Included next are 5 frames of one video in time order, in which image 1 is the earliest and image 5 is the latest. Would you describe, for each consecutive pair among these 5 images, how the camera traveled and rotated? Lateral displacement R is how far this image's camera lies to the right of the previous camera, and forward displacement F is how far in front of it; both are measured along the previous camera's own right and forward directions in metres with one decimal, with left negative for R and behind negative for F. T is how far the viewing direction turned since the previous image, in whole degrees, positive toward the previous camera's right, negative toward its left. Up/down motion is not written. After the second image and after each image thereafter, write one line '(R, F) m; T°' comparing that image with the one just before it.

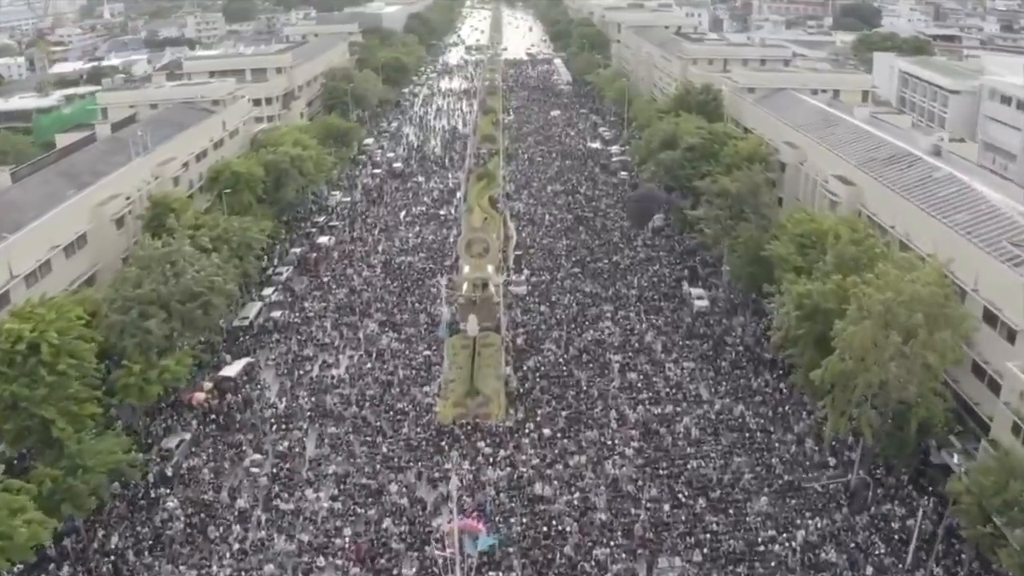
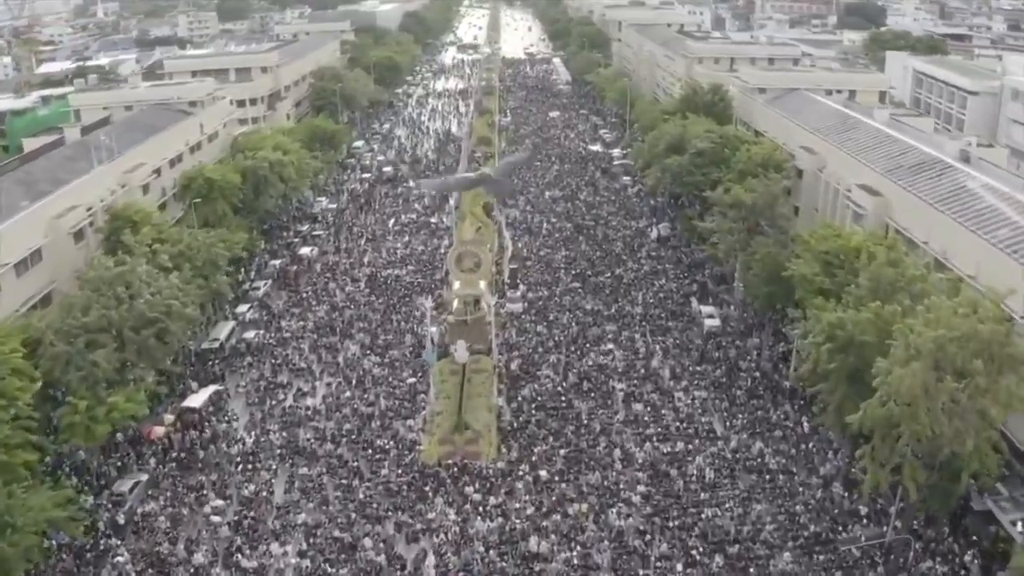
(+0.2, +3.3) m; 0°
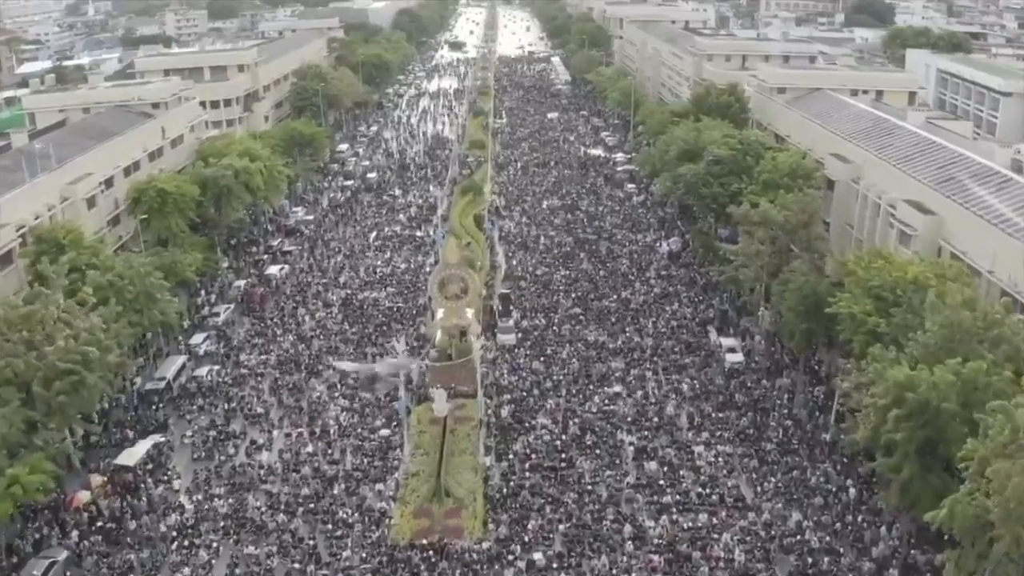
(+0.3, +4.9) m; 0°
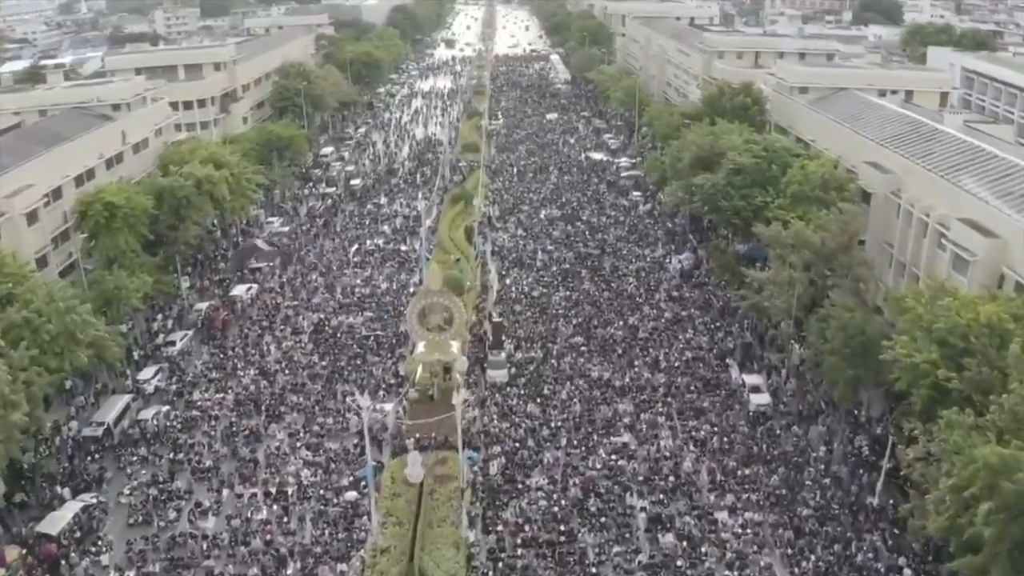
(+0.3, +4.3) m; 0°
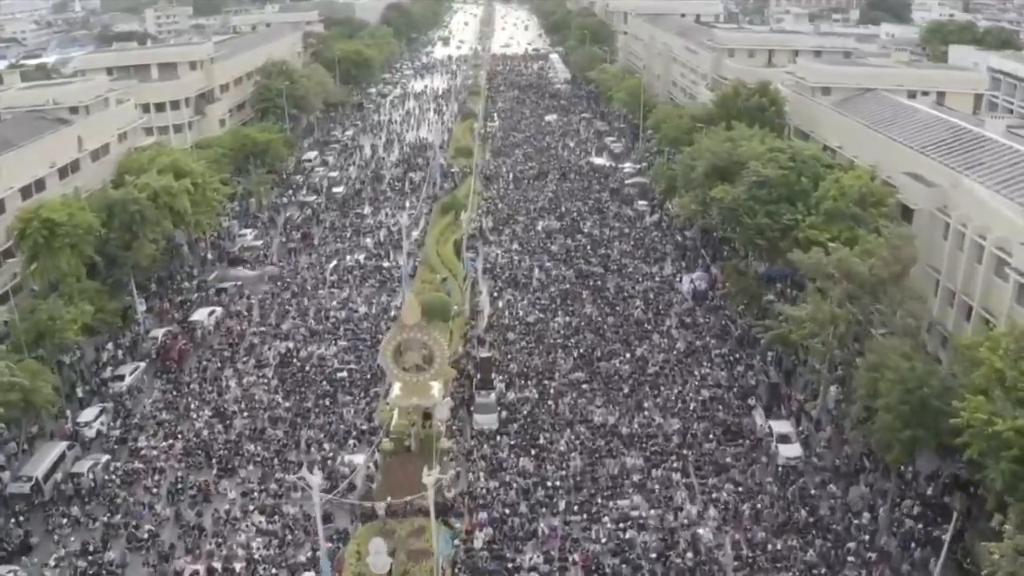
(+0.3, +3.9) m; 0°
